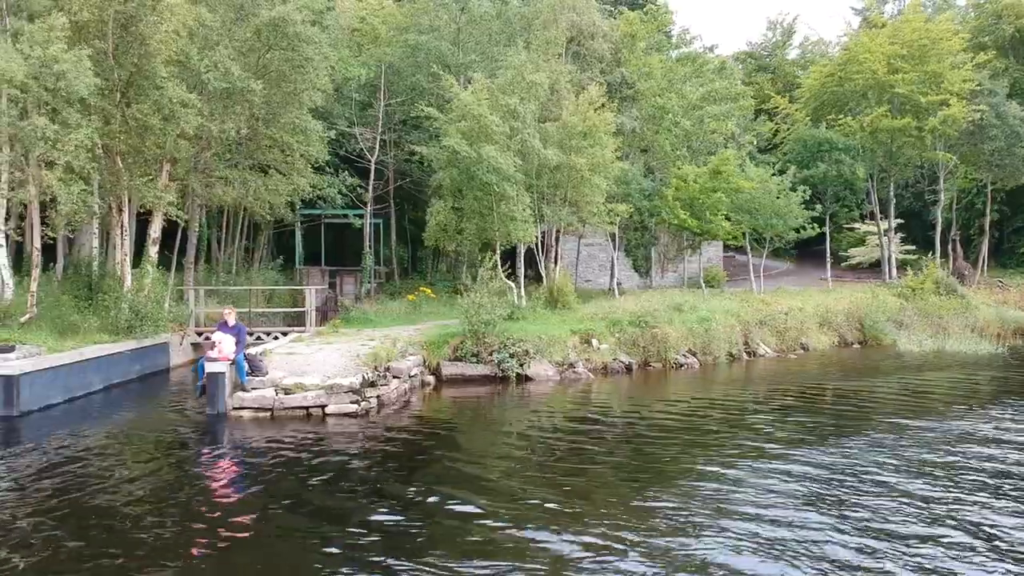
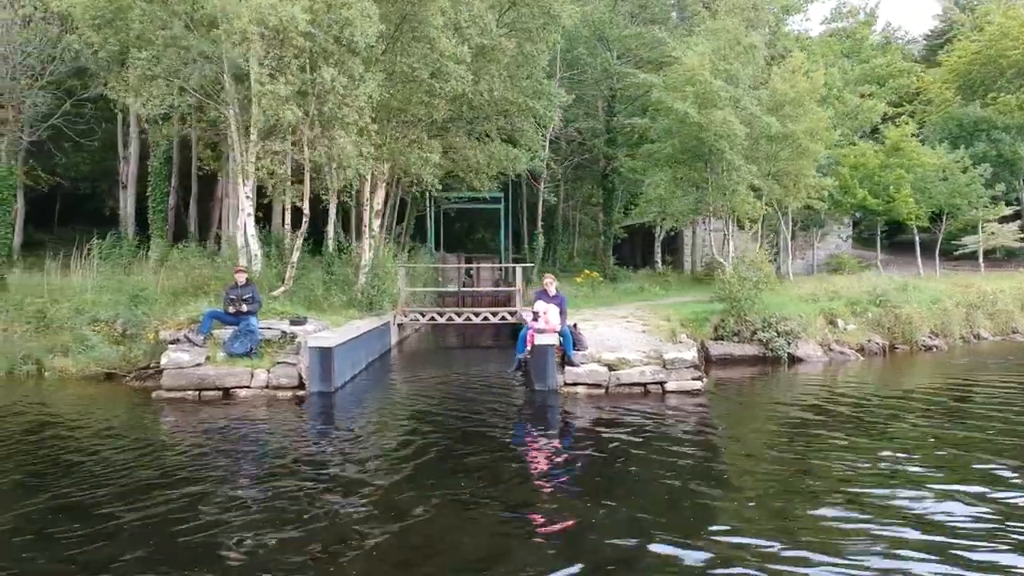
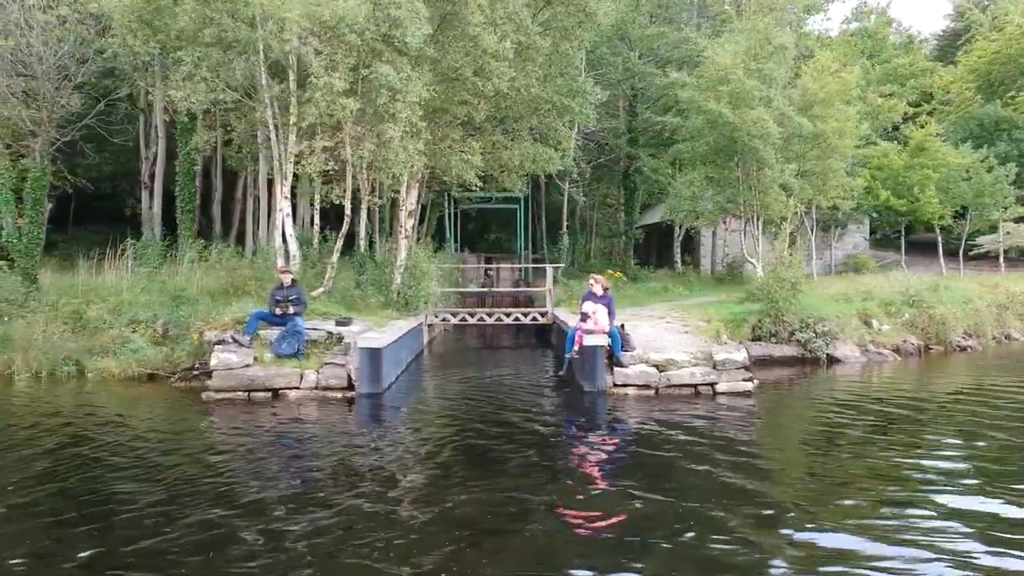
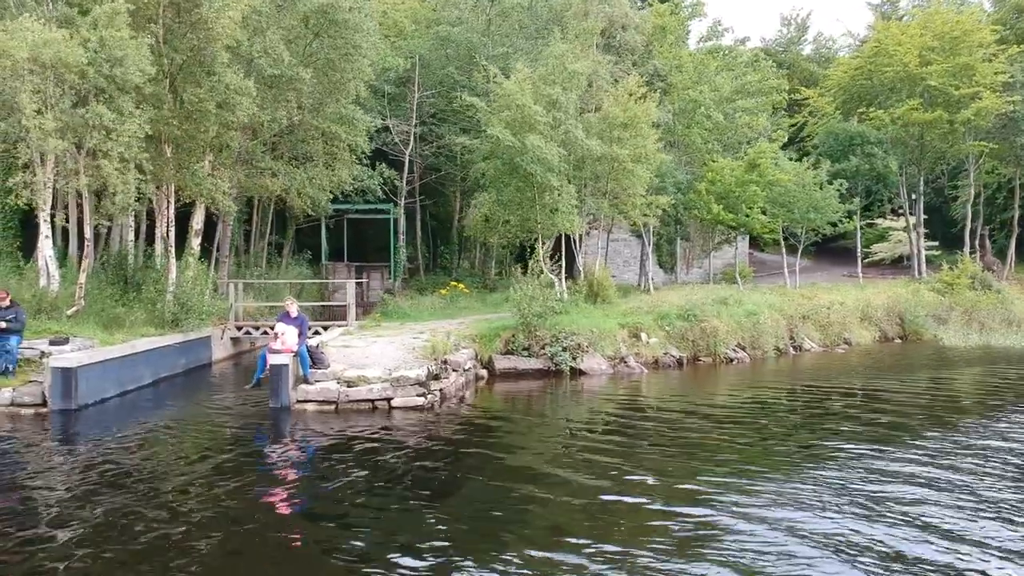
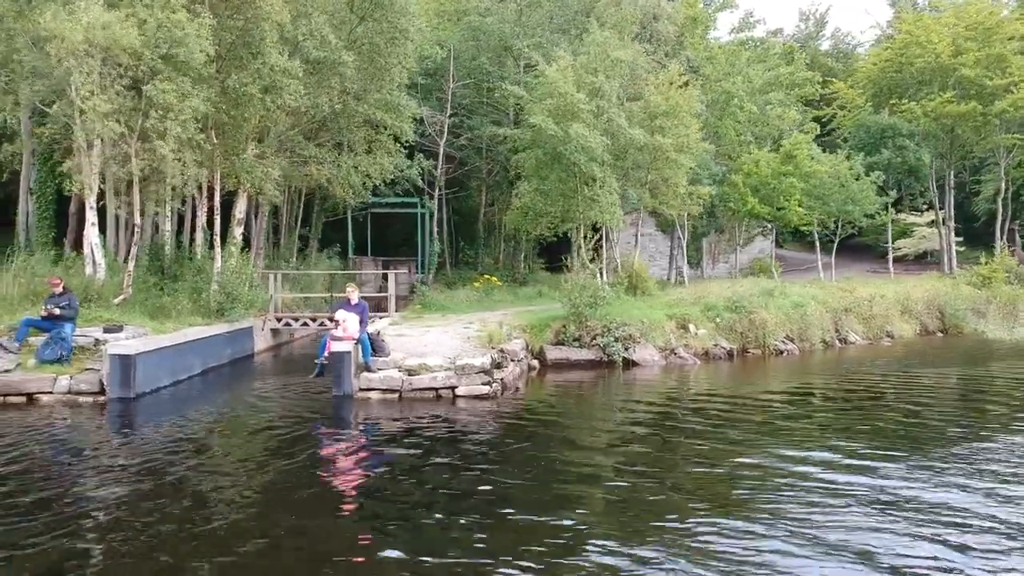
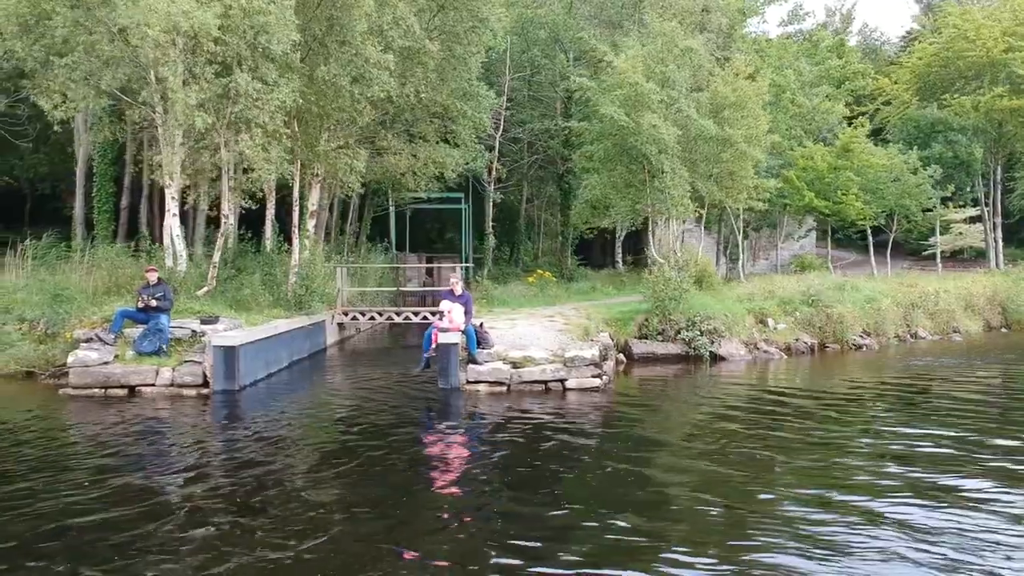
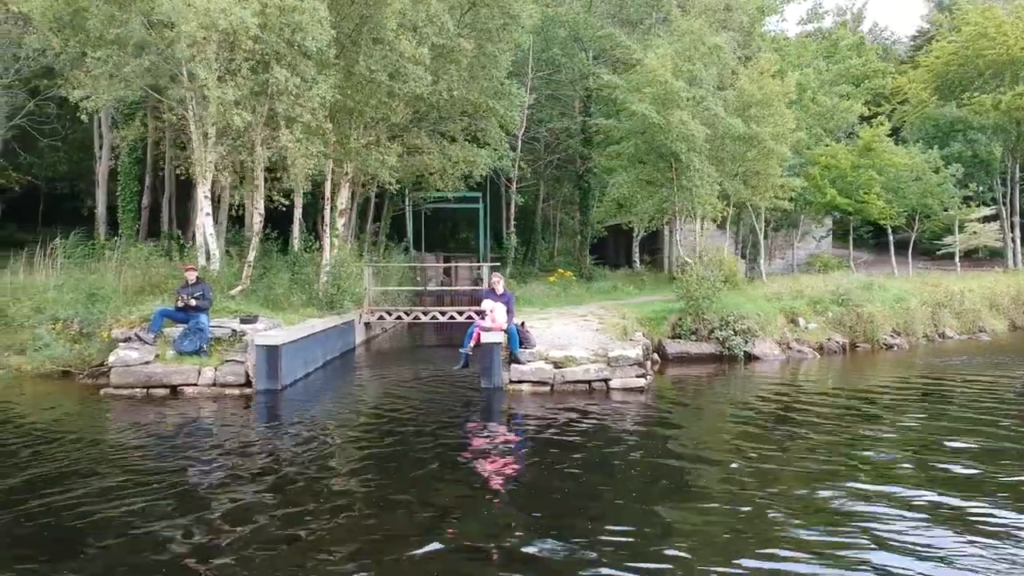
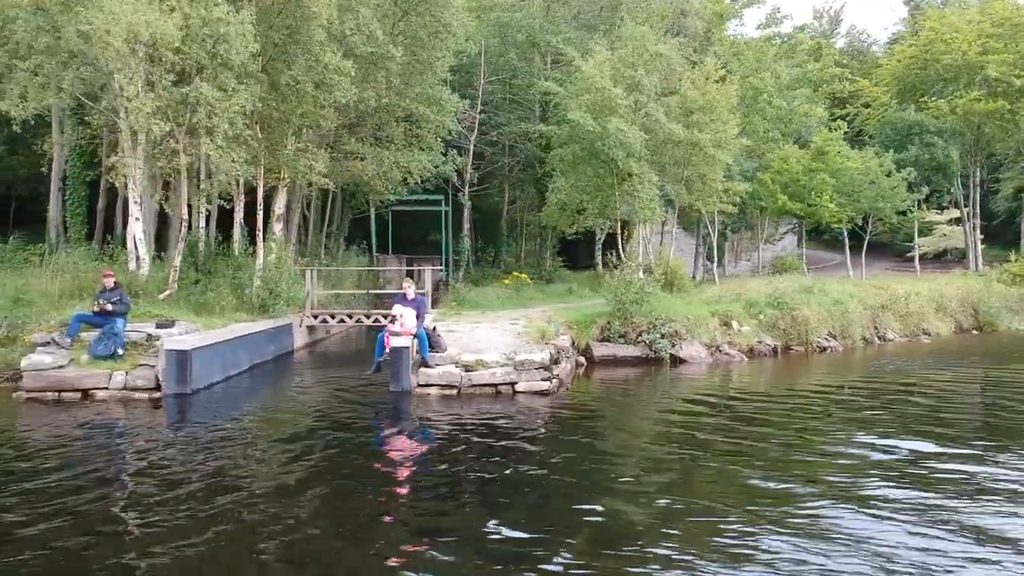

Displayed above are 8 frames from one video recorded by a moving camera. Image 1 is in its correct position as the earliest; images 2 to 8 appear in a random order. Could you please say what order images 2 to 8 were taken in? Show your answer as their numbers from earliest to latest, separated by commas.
4, 5, 8, 6, 7, 2, 3
